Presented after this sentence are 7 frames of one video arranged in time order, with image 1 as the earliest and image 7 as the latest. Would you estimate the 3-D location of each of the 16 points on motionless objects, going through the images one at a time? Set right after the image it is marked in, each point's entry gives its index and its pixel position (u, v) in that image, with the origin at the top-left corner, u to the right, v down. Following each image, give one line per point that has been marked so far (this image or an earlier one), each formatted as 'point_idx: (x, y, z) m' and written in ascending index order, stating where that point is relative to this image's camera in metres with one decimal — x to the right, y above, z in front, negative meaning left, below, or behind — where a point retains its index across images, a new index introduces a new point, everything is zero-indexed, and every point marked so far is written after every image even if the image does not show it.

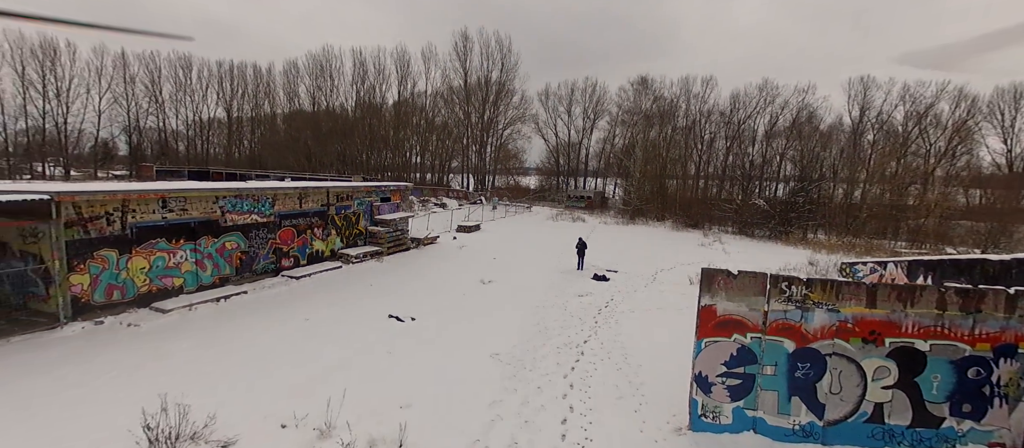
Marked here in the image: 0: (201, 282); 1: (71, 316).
0: (-8.8, -1.6, +11.9) m
1: (-9.9, -2.1, +9.4) m
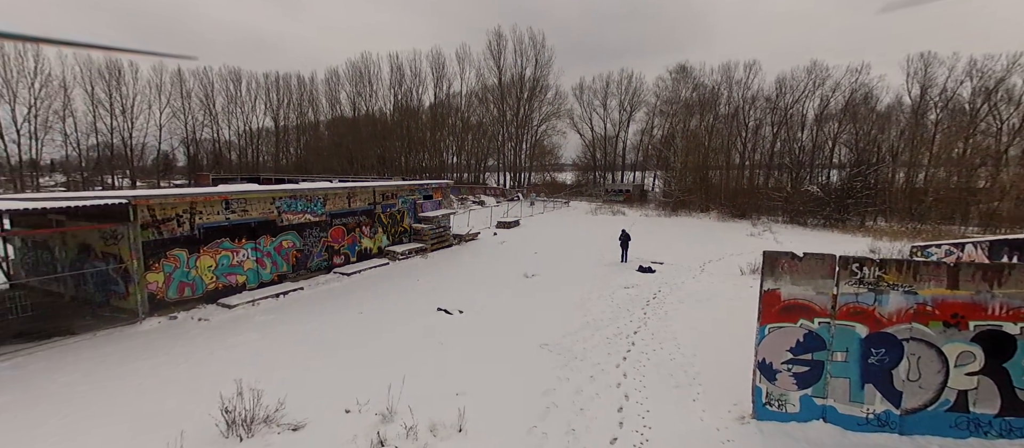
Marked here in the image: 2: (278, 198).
0: (-7.5, -1.6, +12.6) m
1: (-8.8, -2.1, +10.2) m
2: (-7.1, +0.8, +13.0) m
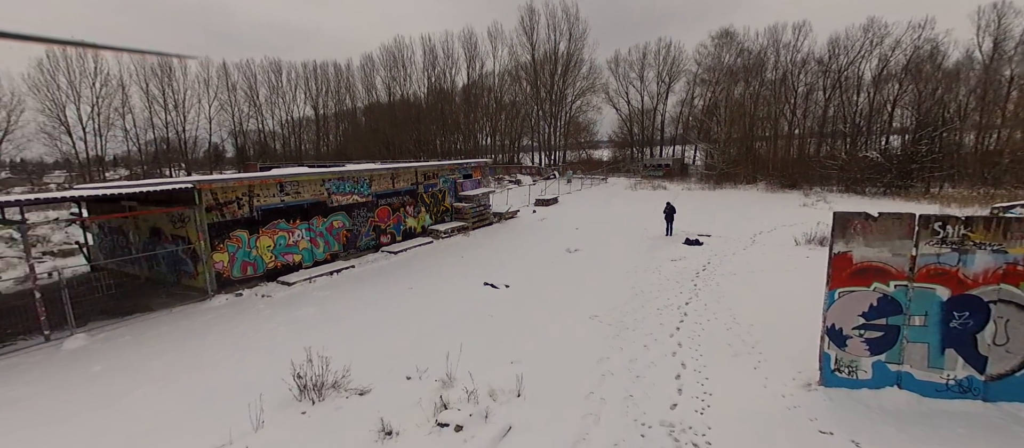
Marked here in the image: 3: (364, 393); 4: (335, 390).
0: (-6.1, -1.1, +13.2) m
1: (-7.6, -1.7, +10.9) m
2: (-5.8, +1.4, +13.4) m
3: (-2.2, -2.5, +6.3) m
4: (-2.7, -2.5, +6.4) m
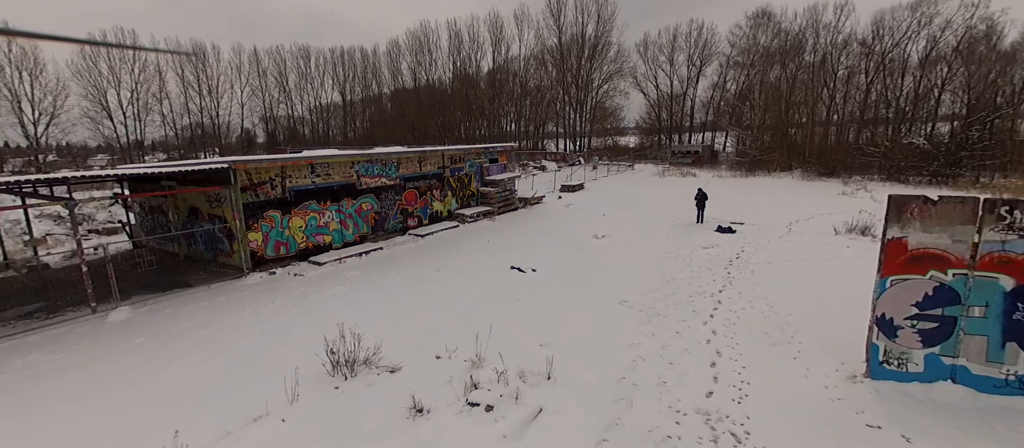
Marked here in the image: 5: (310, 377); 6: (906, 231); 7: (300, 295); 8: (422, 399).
0: (-5.3, -0.5, +13.4) m
1: (-6.9, -1.1, +11.2) m
2: (-5.0, +2.0, +13.5) m
3: (-1.8, -2.2, +6.4) m
4: (-2.2, -2.2, +6.5) m
5: (-3.1, -2.3, +6.4) m
6: (+5.0, -0.1, +5.3) m
7: (-5.0, -1.7, +9.9) m
8: (-1.2, -2.3, +5.6) m
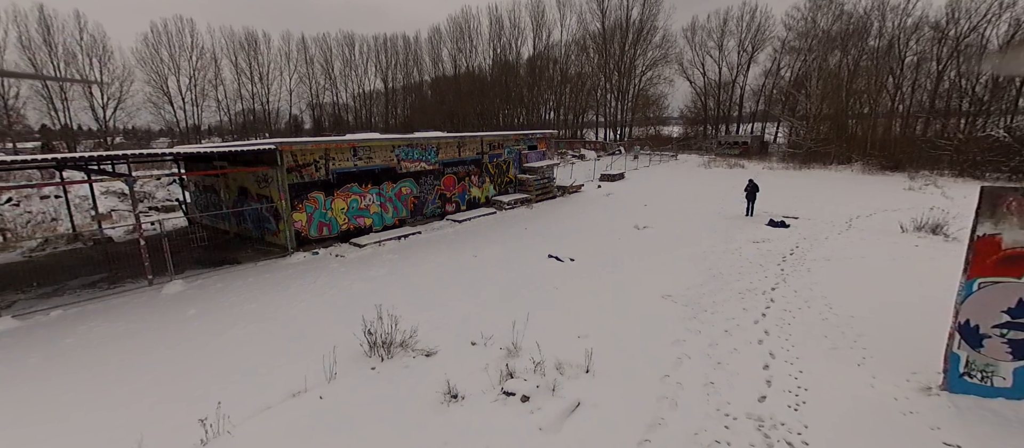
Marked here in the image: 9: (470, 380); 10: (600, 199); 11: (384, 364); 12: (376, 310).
0: (-4.1, +0.1, +13.6) m
1: (-5.9, -0.6, +11.6) m
2: (-3.7, +2.5, +13.6) m
3: (-1.2, -2.0, +6.3) m
4: (-1.7, -1.9, +6.4) m
5: (-2.5, -2.0, +6.5) m
6: (+5.4, -0.1, +4.7) m
7: (-4.1, -1.2, +10.1) m
8: (-0.7, -2.1, +5.5) m
9: (-0.6, -2.1, +5.7) m
10: (+4.1, +1.2, +19.6) m
11: (-1.8, -2.0, +6.1) m
12: (-2.6, -1.6, +7.9) m
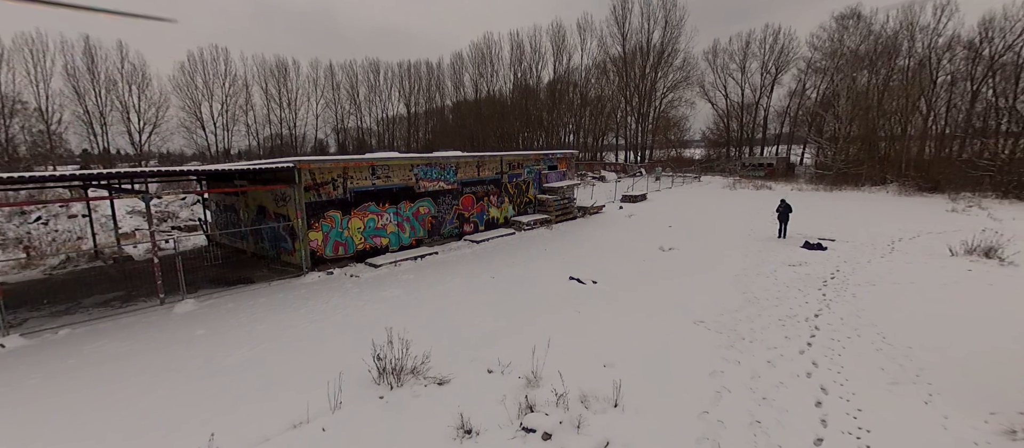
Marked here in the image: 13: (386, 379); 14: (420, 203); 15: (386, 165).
0: (-3.5, -0.6, +13.4) m
1: (-5.4, -1.1, +11.4) m
2: (-3.1, +1.9, +13.5) m
3: (-0.9, -2.2, +5.9) m
4: (-1.4, -2.2, +6.0) m
5: (-2.2, -2.3, +6.1) m
6: (+5.6, -0.2, +4.0) m
7: (-3.7, -1.7, +9.8) m
8: (-0.5, -2.3, +5.0) m
9: (-0.3, -2.3, +5.2) m
10: (+4.9, +0.2, +19.1) m
11: (-1.6, -2.3, +5.7) m
12: (-2.2, -1.9, +7.5) m
13: (-1.7, -2.1, +5.9) m
14: (-3.0, +0.7, +13.7) m
15: (-3.8, +1.8, +12.7) m
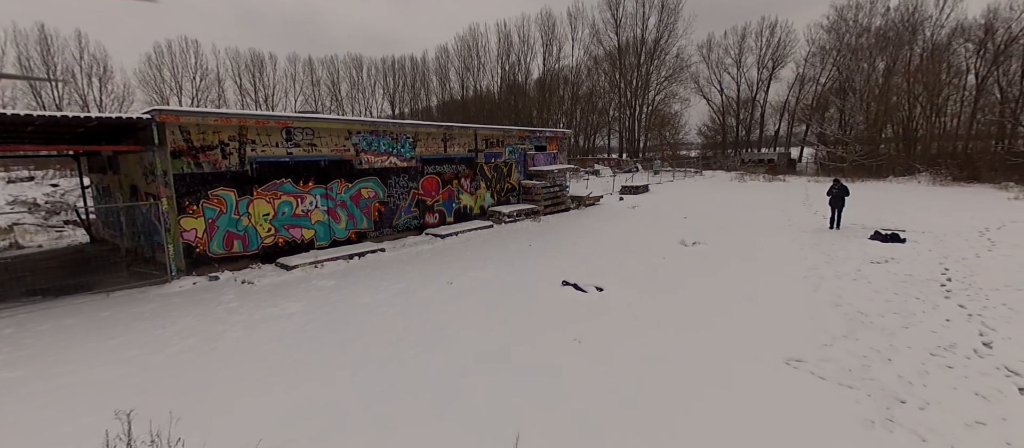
0: (-4.1, -0.3, +9.9) m
1: (-6.0, -0.8, +7.8) m
2: (-3.7, +2.2, +10.0) m
3: (-1.4, -1.8, +2.4) m
4: (-1.9, -1.8, +2.5) m
5: (-2.7, -1.9, +2.6) m
6: (+5.2, +0.2, +0.7) m
7: (-4.2, -1.3, +6.3) m
8: (-0.9, -1.9, +1.6) m
9: (-0.8, -1.9, +1.7) m
10: (+4.2, +0.5, +15.7) m
11: (-2.0, -1.9, +2.2) m
12: (-2.7, -1.6, +4.0) m
13: (-2.2, -1.8, +2.4) m
14: (-3.7, +1.0, +10.2) m
15: (-4.4, +2.1, +9.2) m
